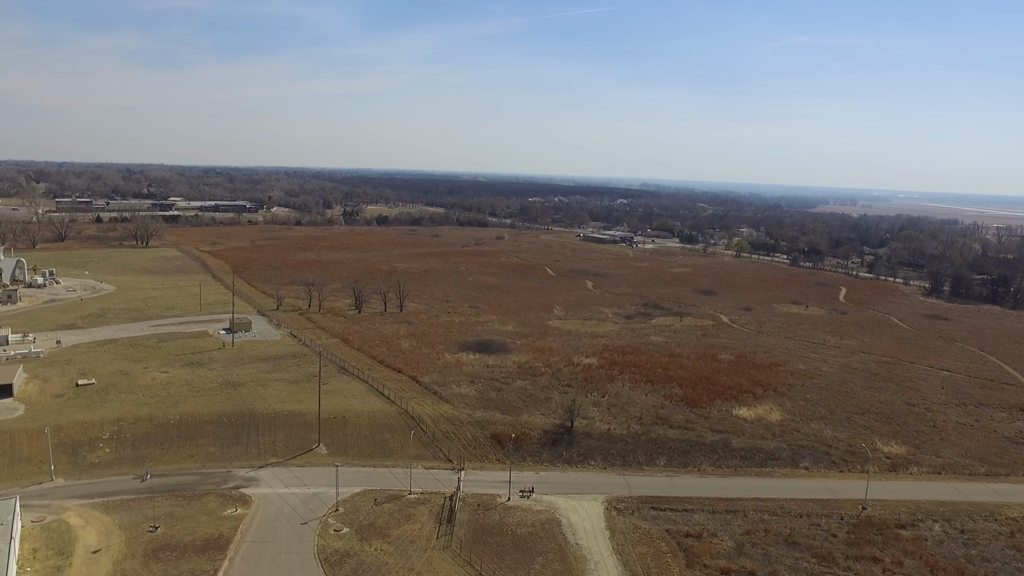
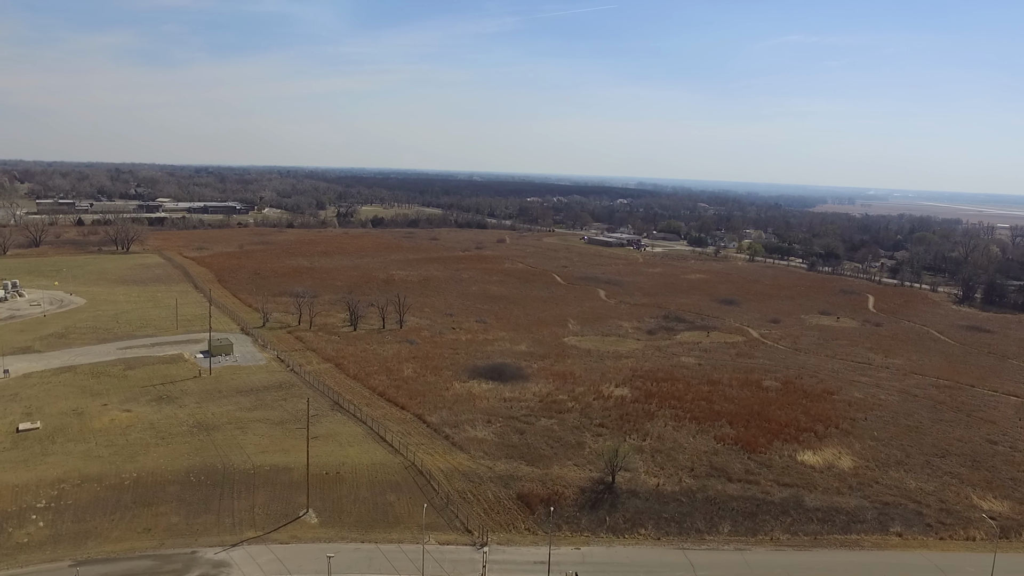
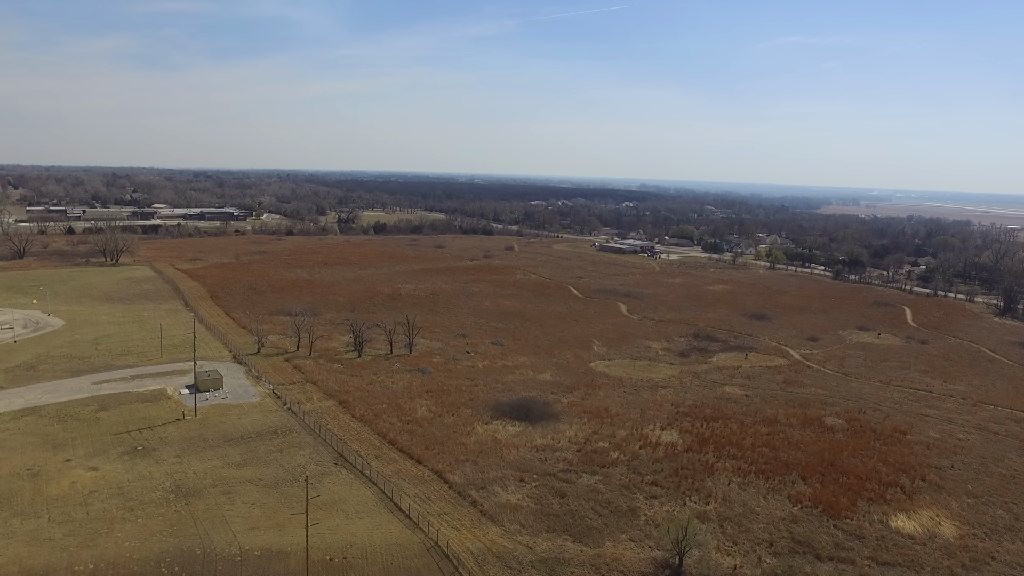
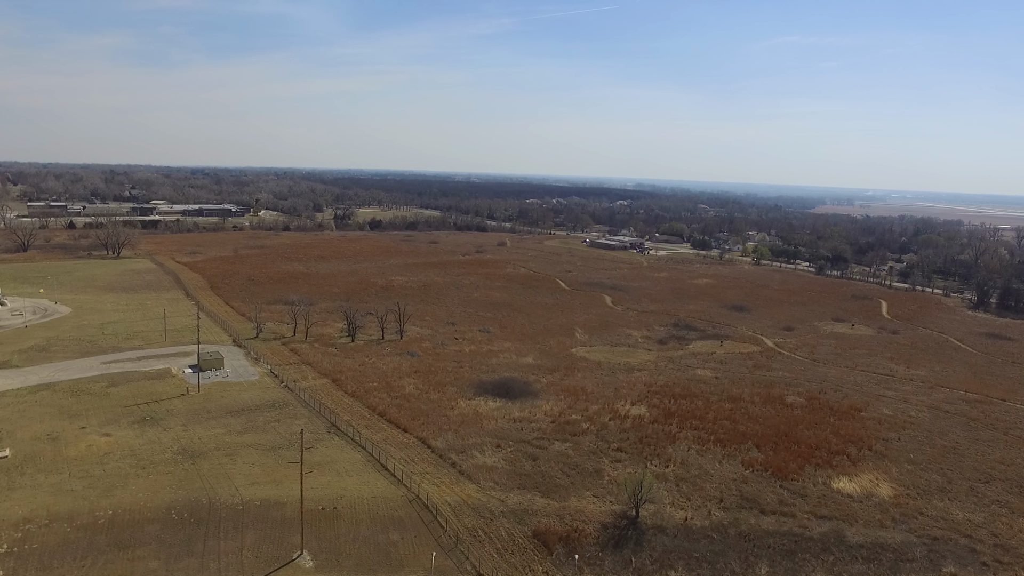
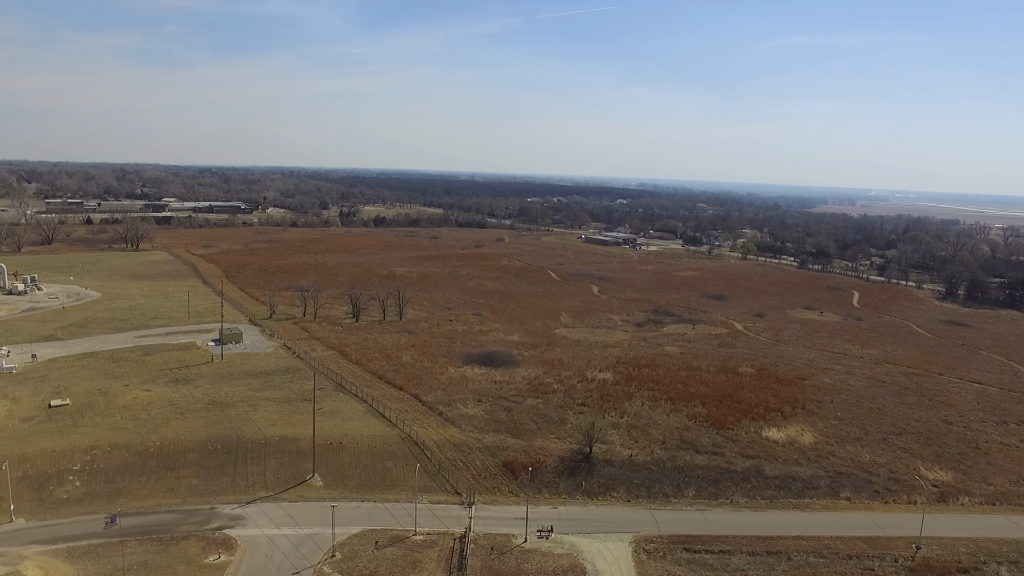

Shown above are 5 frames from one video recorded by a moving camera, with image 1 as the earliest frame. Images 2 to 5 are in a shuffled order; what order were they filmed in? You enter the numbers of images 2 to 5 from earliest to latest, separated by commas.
5, 2, 4, 3
